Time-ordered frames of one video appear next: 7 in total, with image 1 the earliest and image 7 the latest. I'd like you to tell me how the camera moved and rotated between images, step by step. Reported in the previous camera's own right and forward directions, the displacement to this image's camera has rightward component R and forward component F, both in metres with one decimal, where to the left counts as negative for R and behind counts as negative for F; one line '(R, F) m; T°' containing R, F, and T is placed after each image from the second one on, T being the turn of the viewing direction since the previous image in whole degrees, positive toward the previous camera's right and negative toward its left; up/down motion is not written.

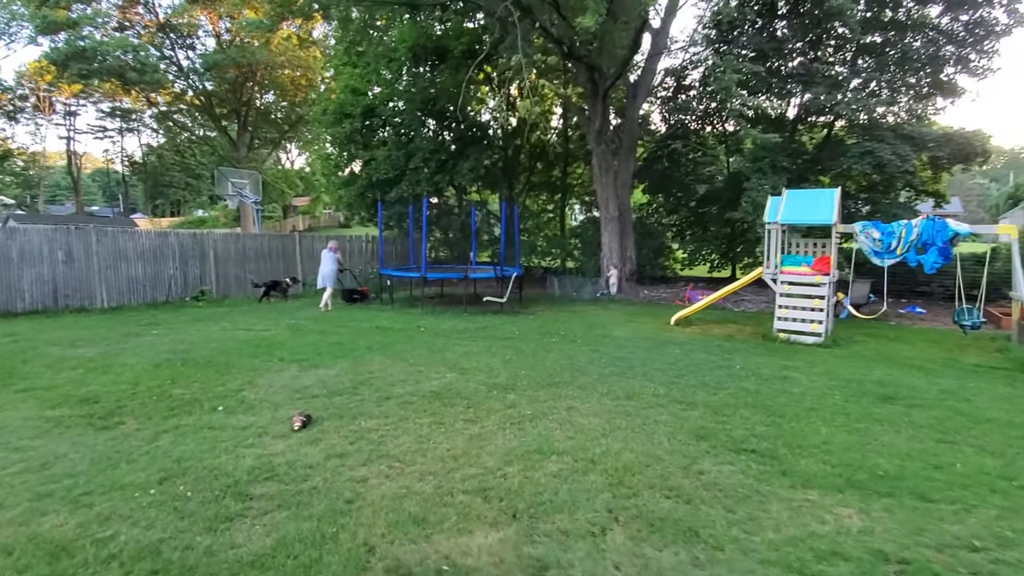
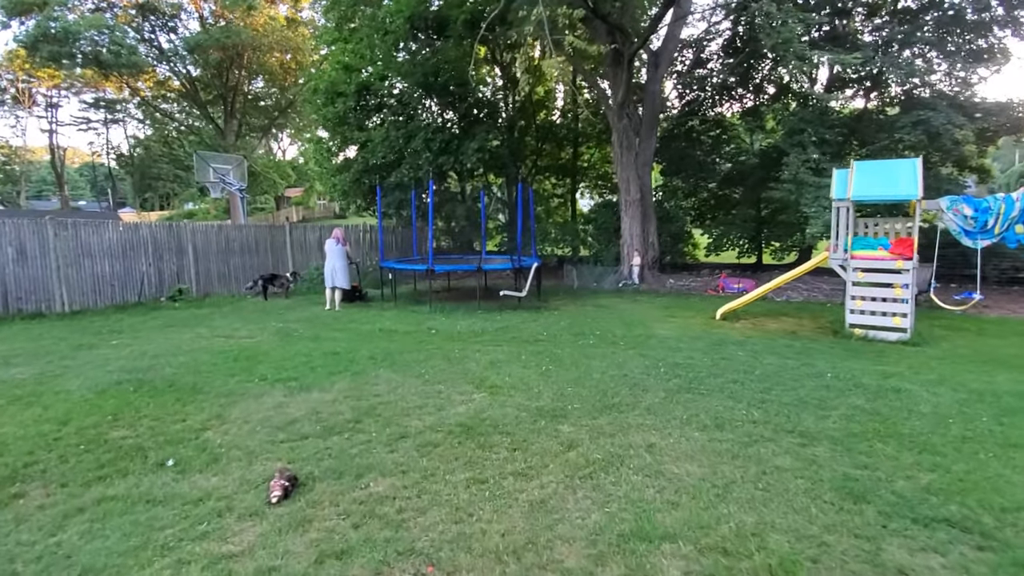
(-0.4, +1.5) m; 0°
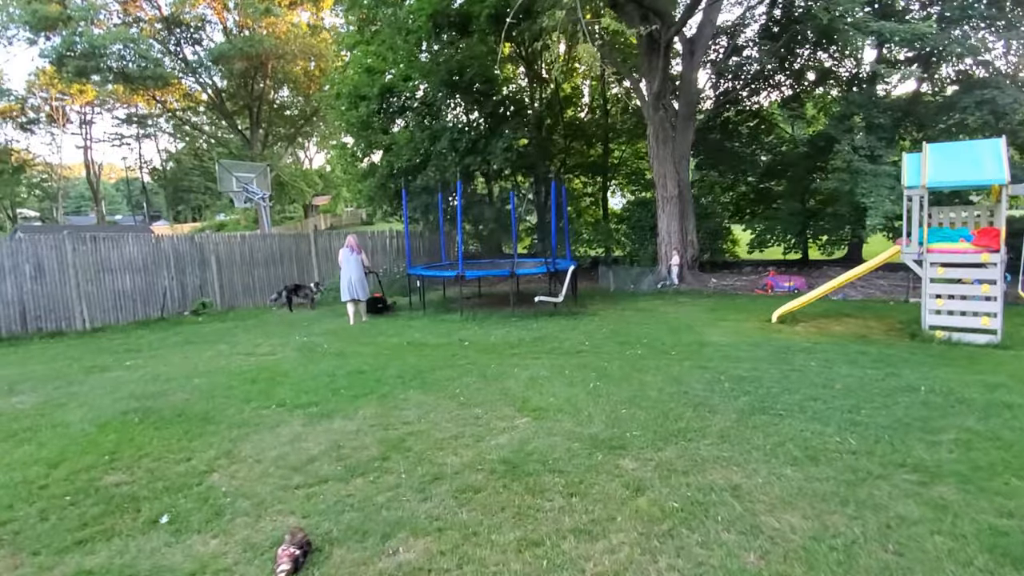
(-0.1, +0.7) m; -3°
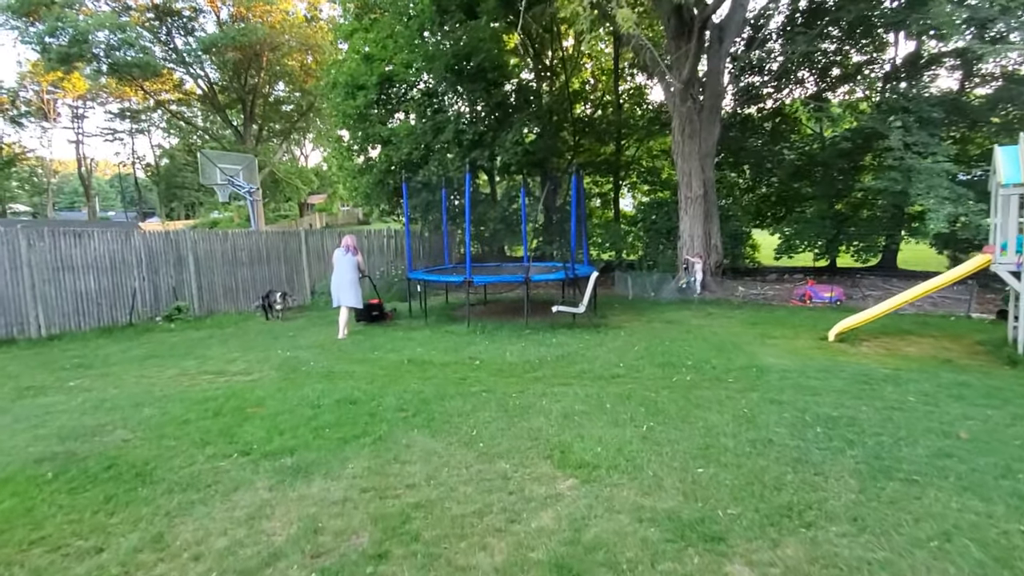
(-0.3, +1.3) m; 0°
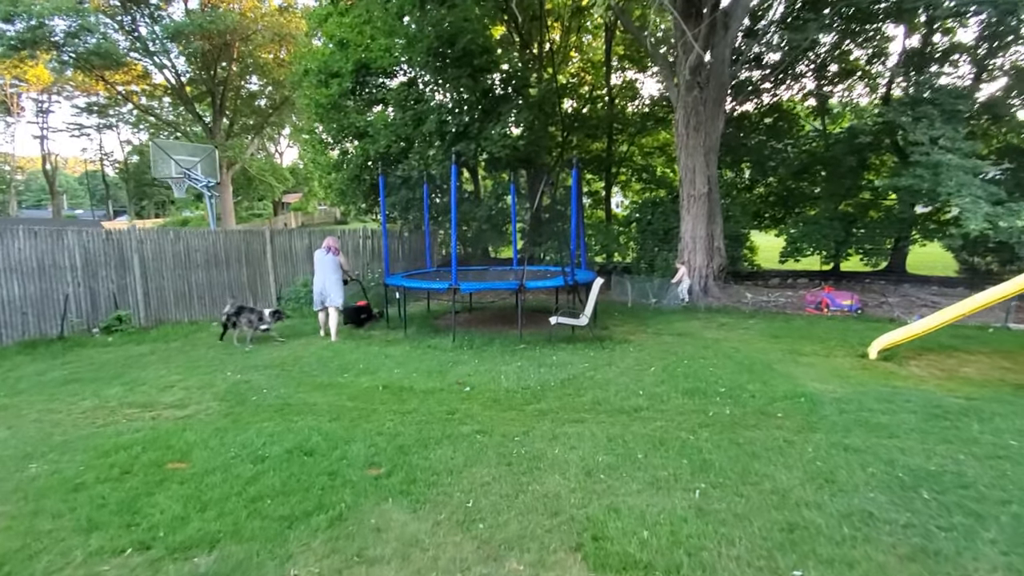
(-0.2, +1.2) m; +2°
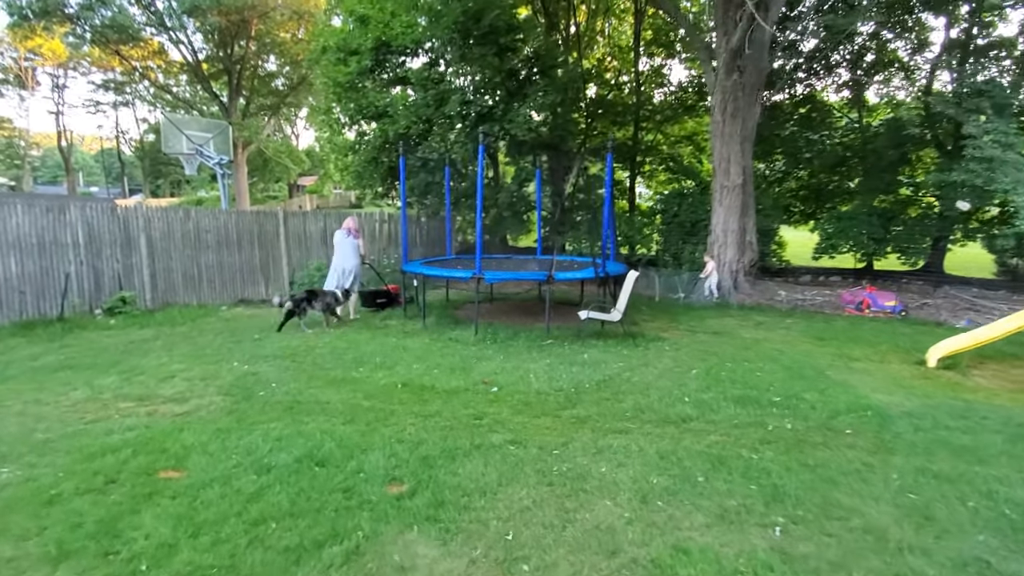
(-0.2, +0.5) m; -1°
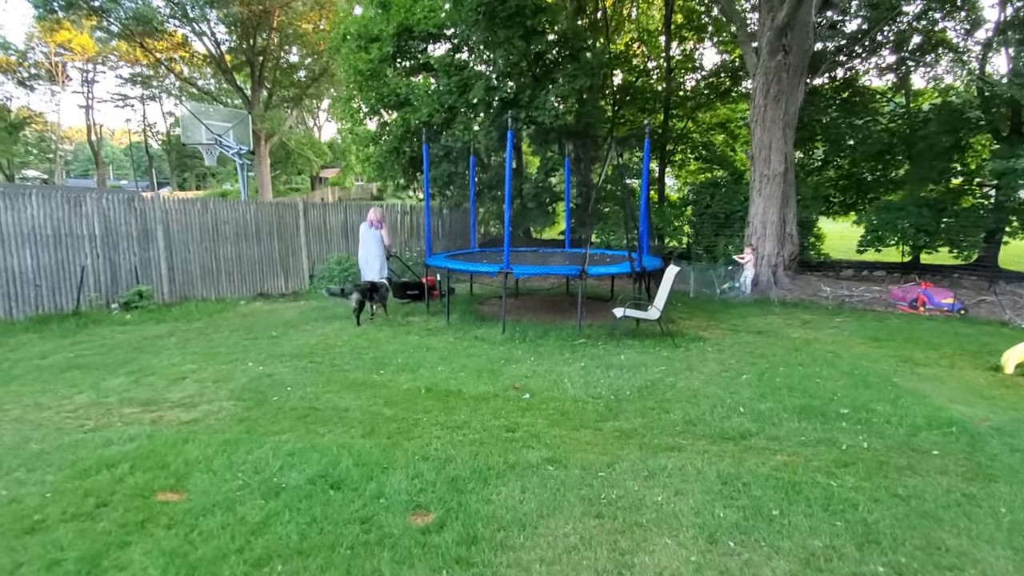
(-0.1, +0.5) m; -2°
